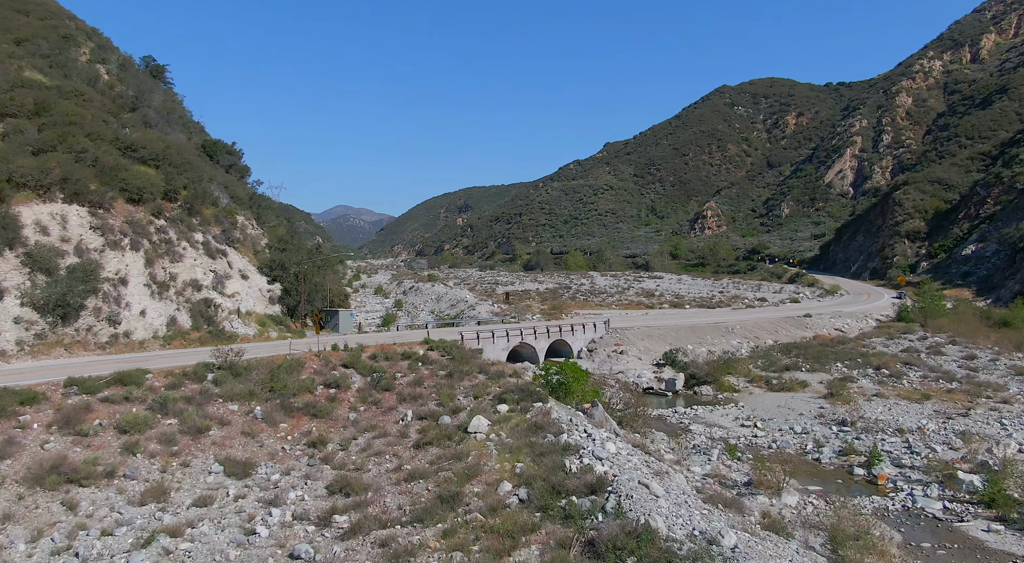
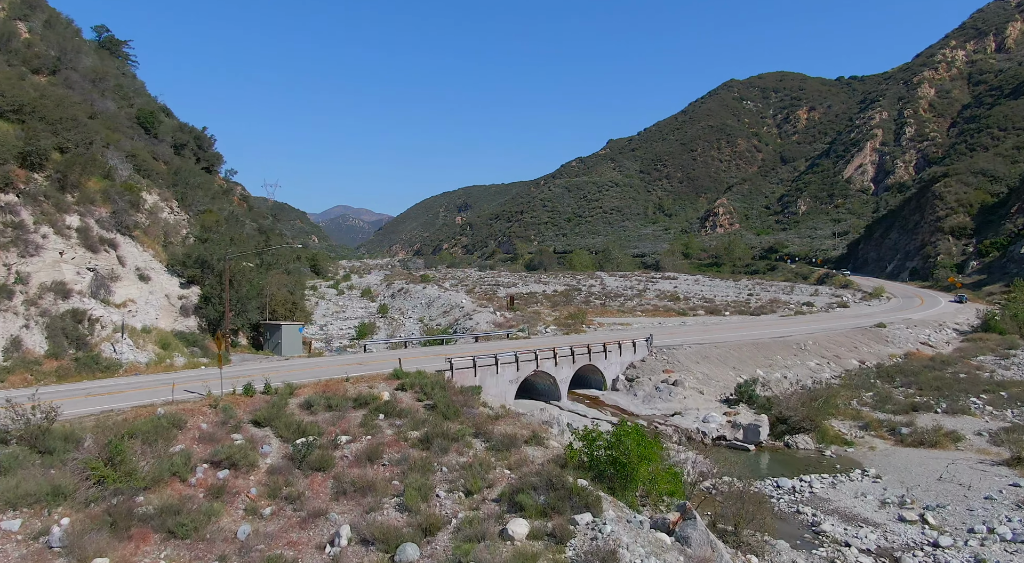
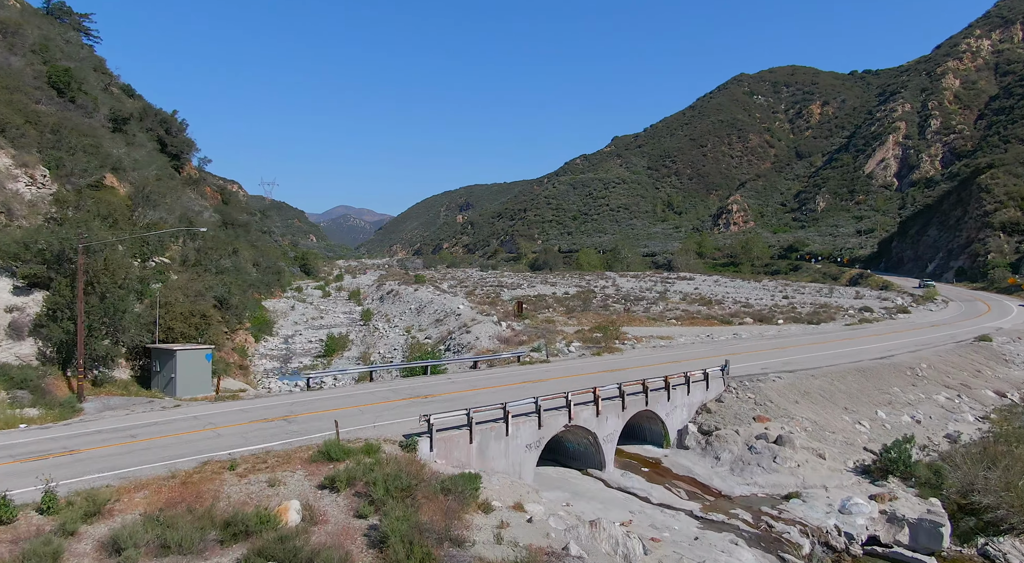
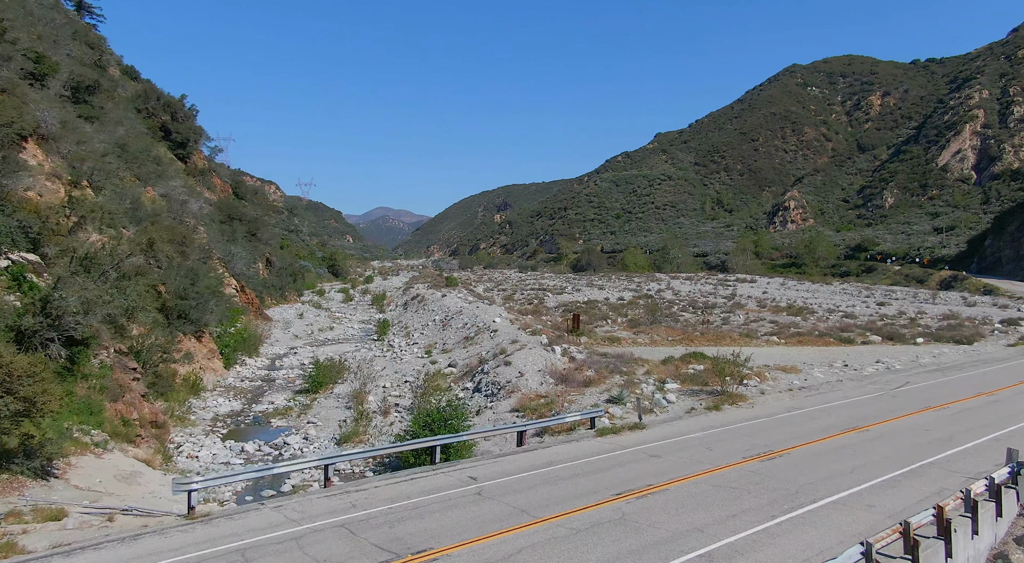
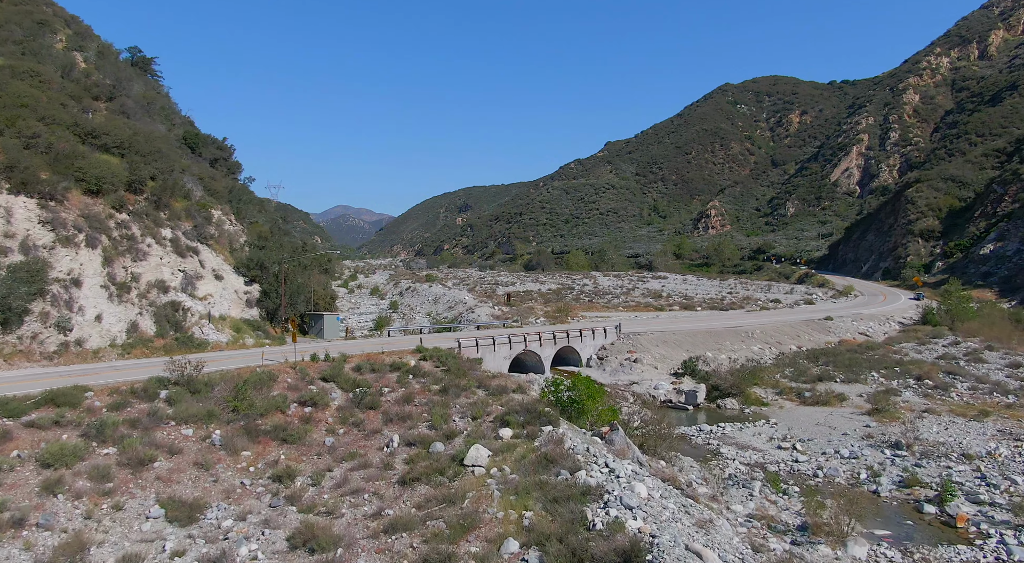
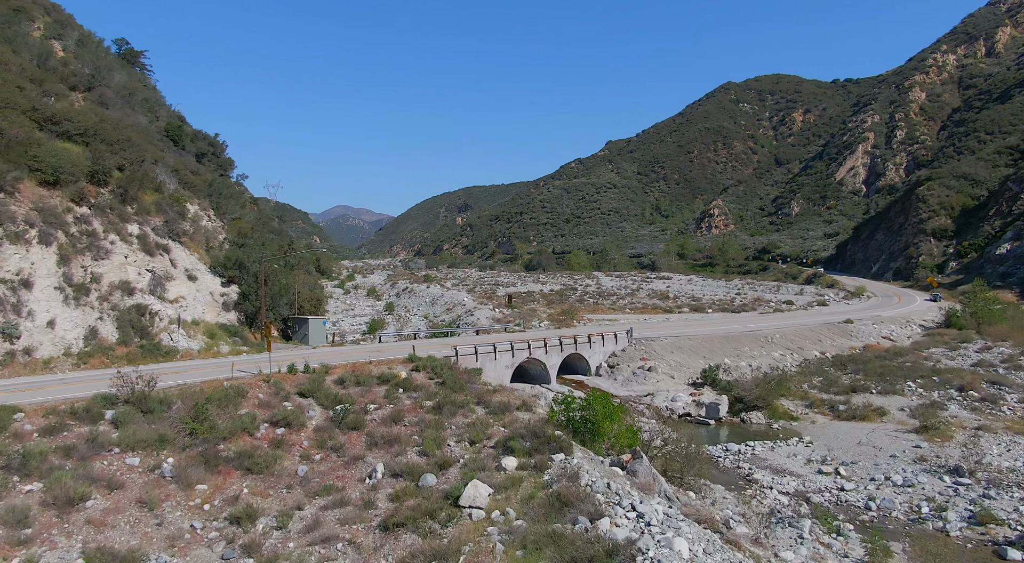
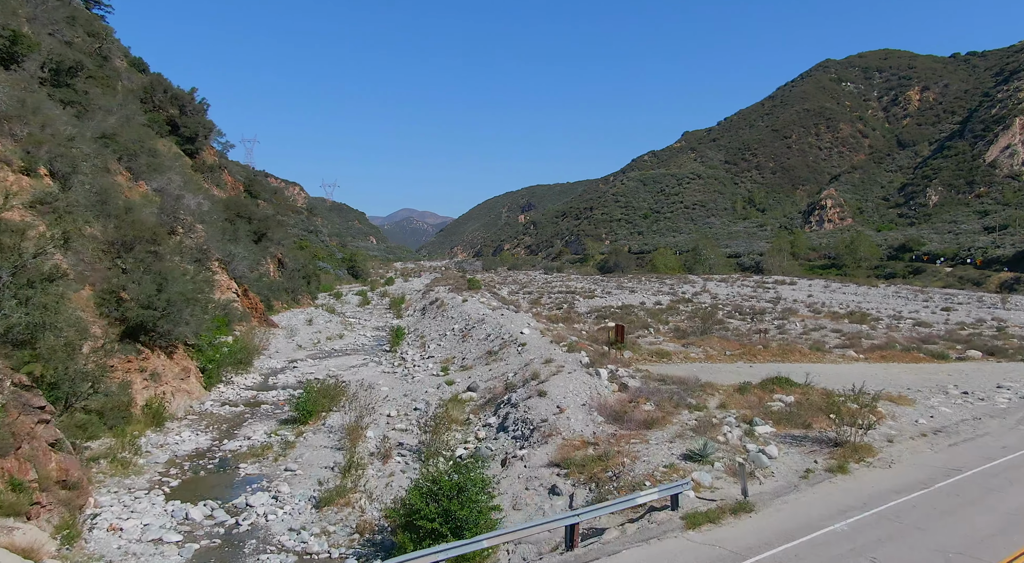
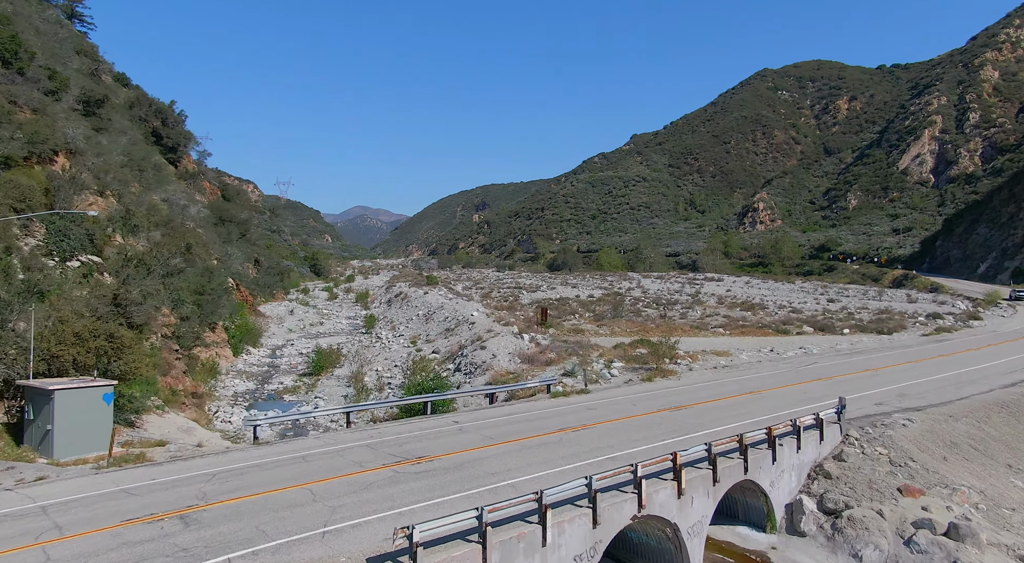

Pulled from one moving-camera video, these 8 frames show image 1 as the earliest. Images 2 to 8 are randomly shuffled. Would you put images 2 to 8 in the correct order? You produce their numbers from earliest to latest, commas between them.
5, 6, 2, 3, 8, 4, 7
